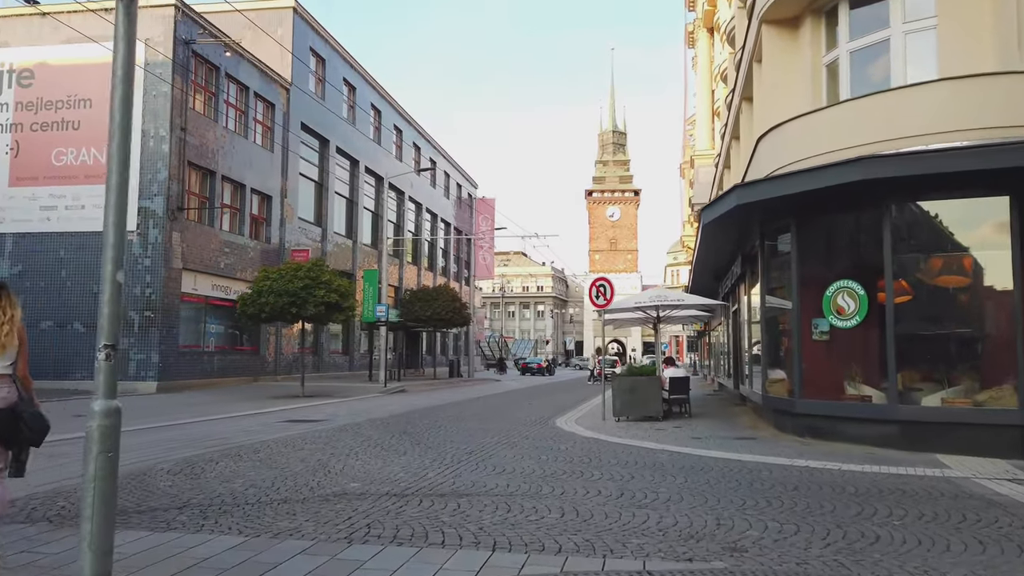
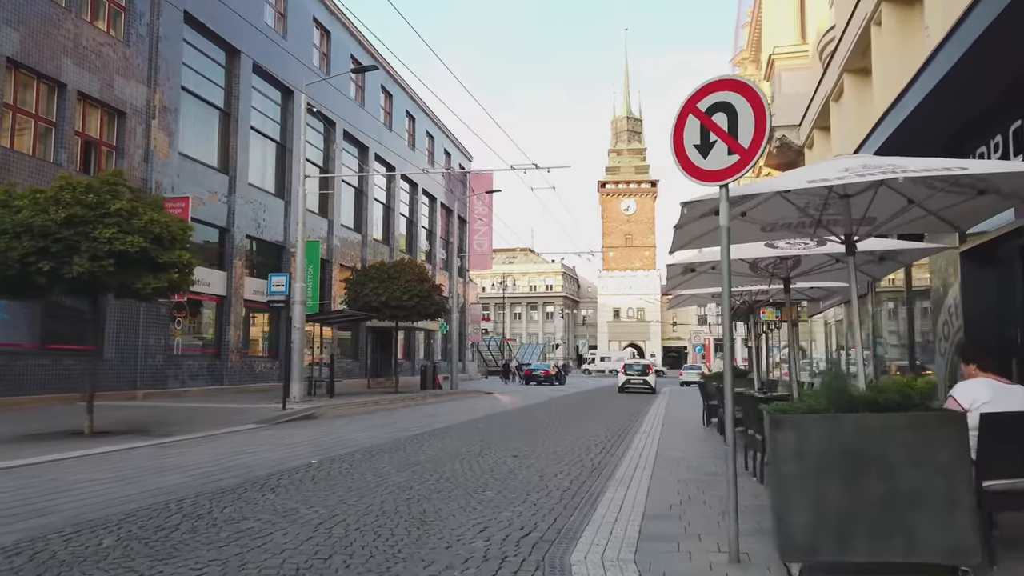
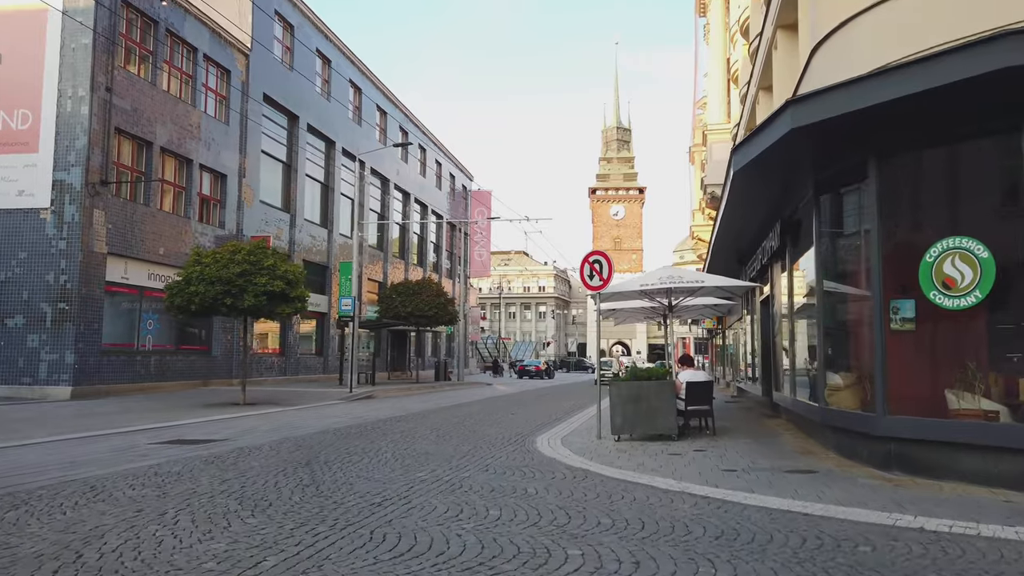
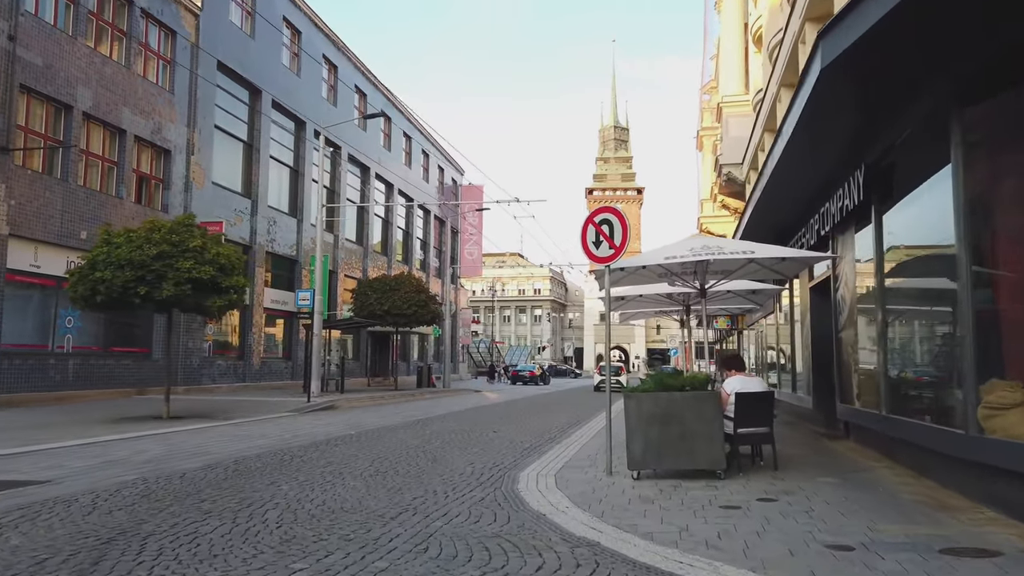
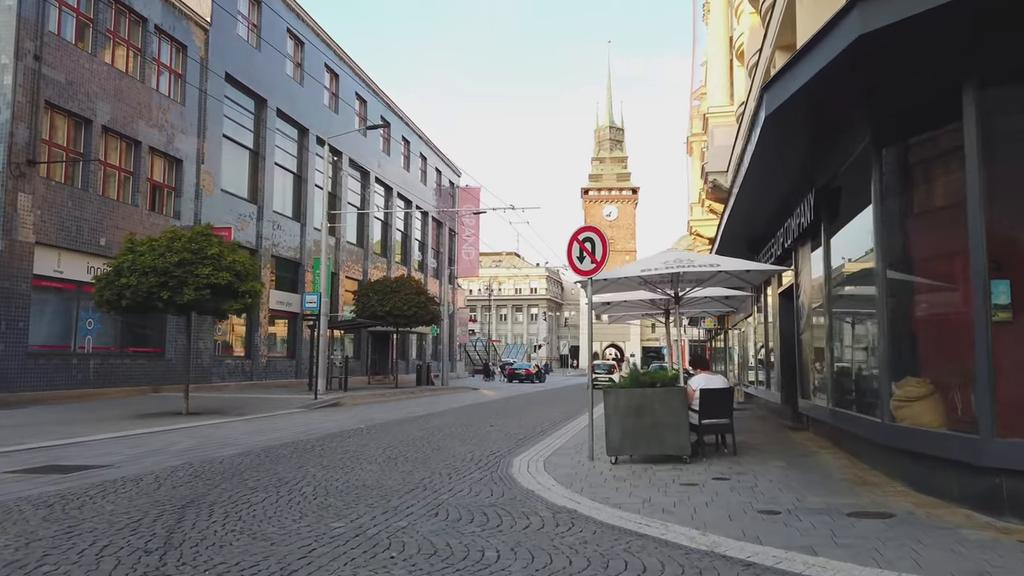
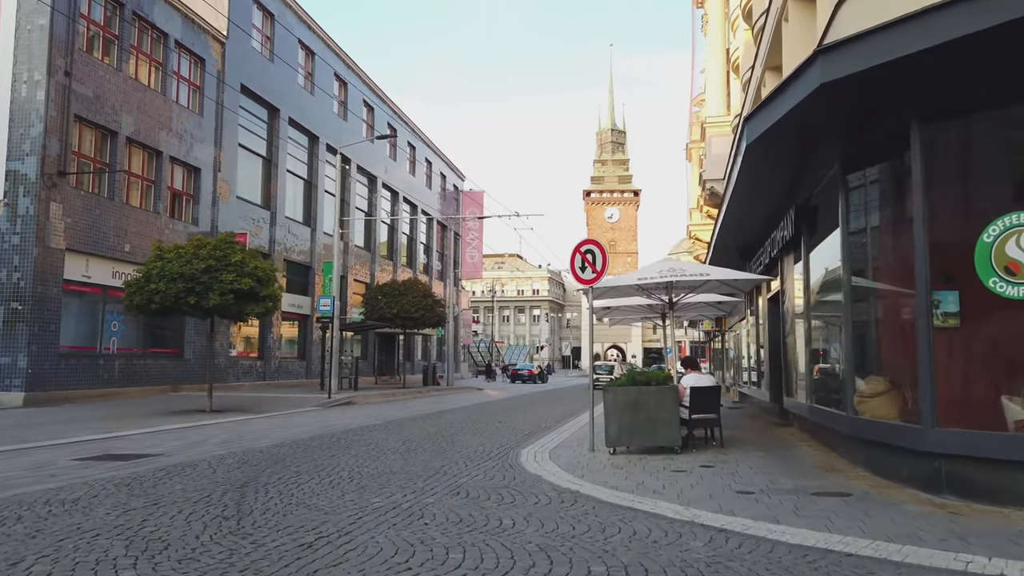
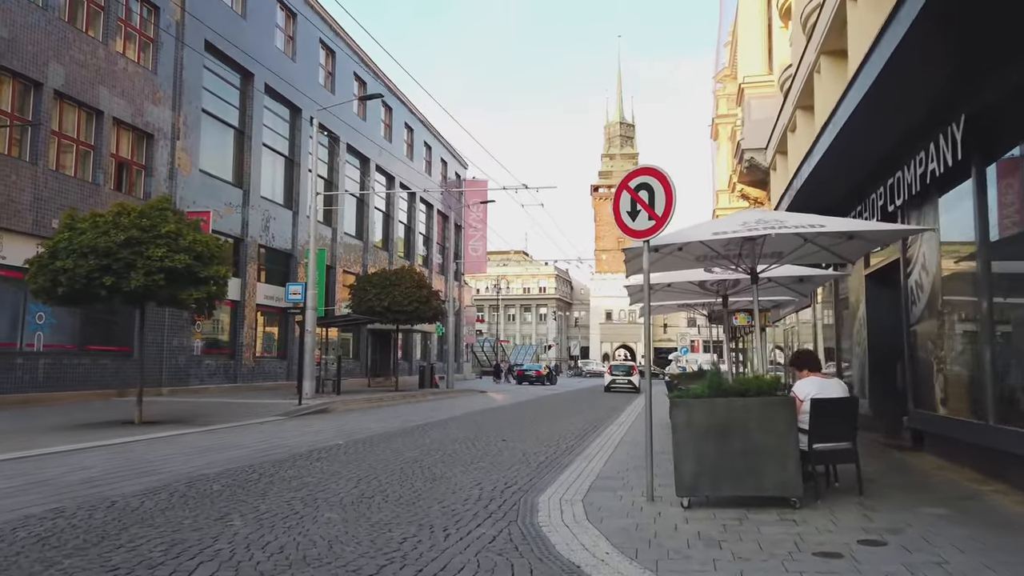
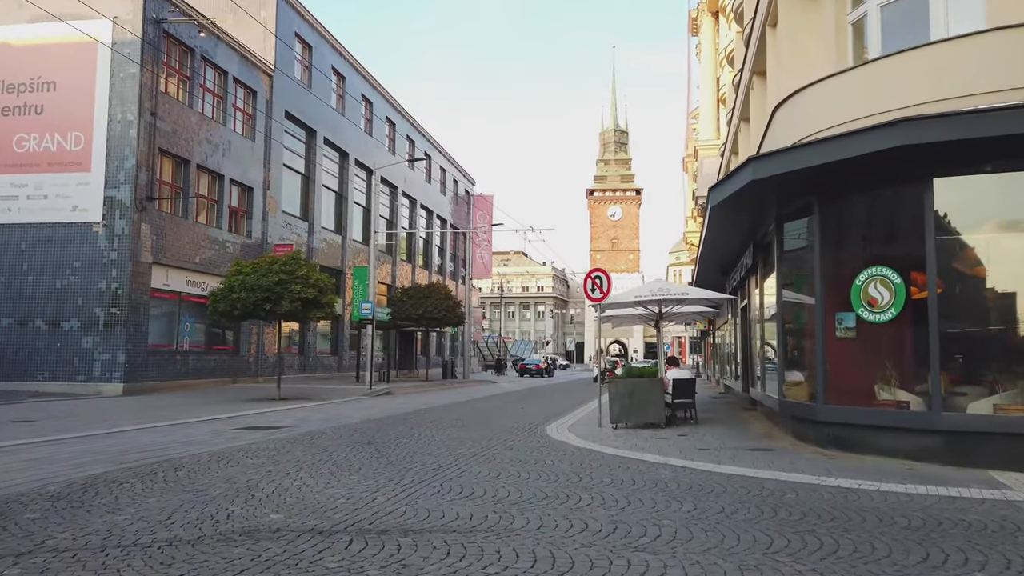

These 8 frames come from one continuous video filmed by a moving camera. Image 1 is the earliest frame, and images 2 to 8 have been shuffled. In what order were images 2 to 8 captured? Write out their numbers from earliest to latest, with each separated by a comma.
8, 3, 6, 5, 4, 7, 2
